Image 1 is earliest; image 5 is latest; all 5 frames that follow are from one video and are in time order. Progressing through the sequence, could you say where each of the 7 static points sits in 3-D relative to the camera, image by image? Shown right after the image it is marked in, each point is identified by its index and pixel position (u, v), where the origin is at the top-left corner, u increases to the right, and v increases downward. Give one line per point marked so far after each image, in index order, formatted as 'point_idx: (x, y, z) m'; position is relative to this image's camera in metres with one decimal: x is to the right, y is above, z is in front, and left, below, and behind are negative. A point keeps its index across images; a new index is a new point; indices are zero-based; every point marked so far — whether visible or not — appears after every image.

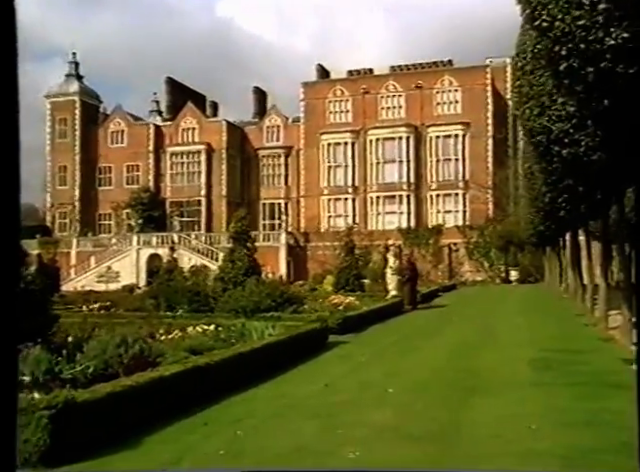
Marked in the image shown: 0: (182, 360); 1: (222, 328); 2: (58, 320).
0: (-1.5, -1.4, +8.7) m
1: (-1.5, -1.5, +12.1) m
2: (-3.5, -1.2, +10.3) m
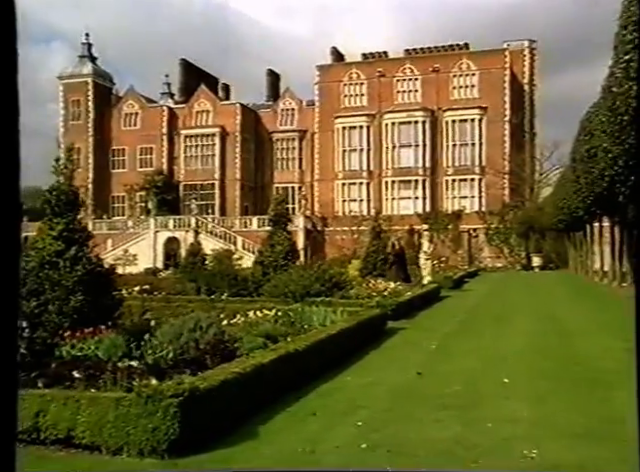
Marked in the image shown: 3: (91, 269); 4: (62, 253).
0: (-0.6, -1.2, +8.4) m
1: (-0.6, -1.2, +11.8) m
2: (-2.6, -1.0, +10.0) m
3: (-2.8, -0.4, +9.3) m
4: (-3.1, -0.2, +9.2) m
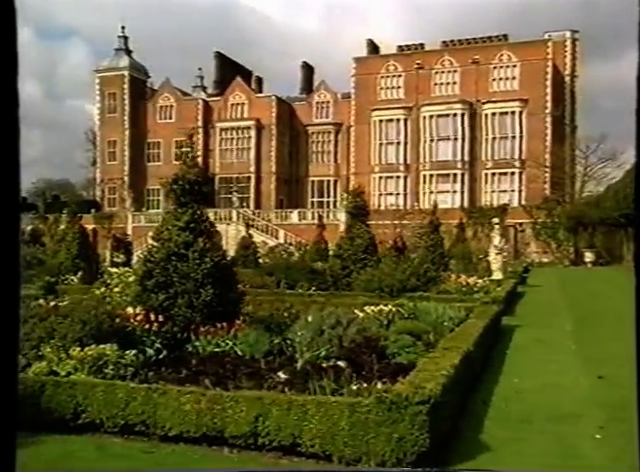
0: (+1.0, -1.1, +8.0) m
1: (+1.1, -1.1, +11.4) m
2: (-1.0, -0.8, +9.6) m
3: (-1.2, -0.3, +8.9) m
4: (-1.5, -0.1, +8.8) m
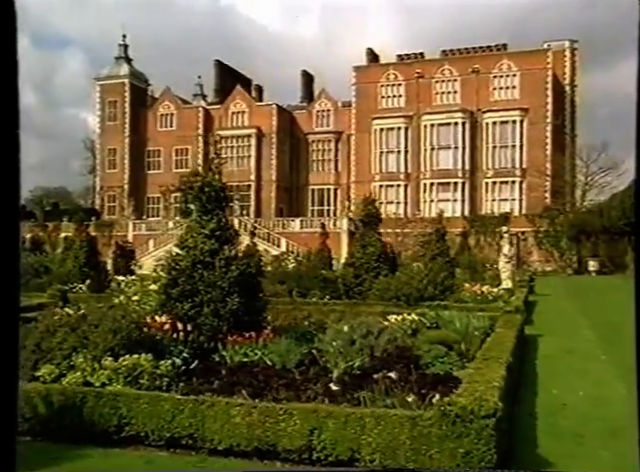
0: (+1.3, -1.2, +7.8) m
1: (+1.5, -1.2, +11.2) m
2: (-0.7, -0.9, +9.5) m
3: (-0.9, -0.4, +8.8) m
4: (-1.2, -0.2, +8.7) m
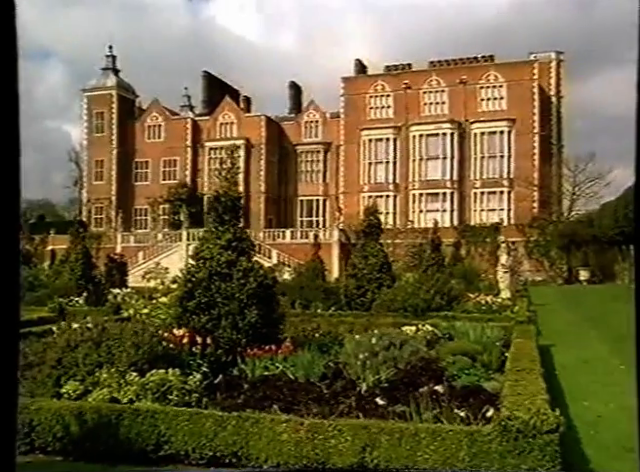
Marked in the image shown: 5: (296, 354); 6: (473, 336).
0: (+1.5, -1.3, +7.7) m
1: (+1.6, -1.3, +11.1) m
2: (-0.5, -1.1, +9.3) m
3: (-0.7, -0.5, +8.6) m
4: (-1.0, -0.3, +8.5) m
5: (-0.3, -1.2, +8.2) m
6: (+1.9, -1.3, +9.9) m
